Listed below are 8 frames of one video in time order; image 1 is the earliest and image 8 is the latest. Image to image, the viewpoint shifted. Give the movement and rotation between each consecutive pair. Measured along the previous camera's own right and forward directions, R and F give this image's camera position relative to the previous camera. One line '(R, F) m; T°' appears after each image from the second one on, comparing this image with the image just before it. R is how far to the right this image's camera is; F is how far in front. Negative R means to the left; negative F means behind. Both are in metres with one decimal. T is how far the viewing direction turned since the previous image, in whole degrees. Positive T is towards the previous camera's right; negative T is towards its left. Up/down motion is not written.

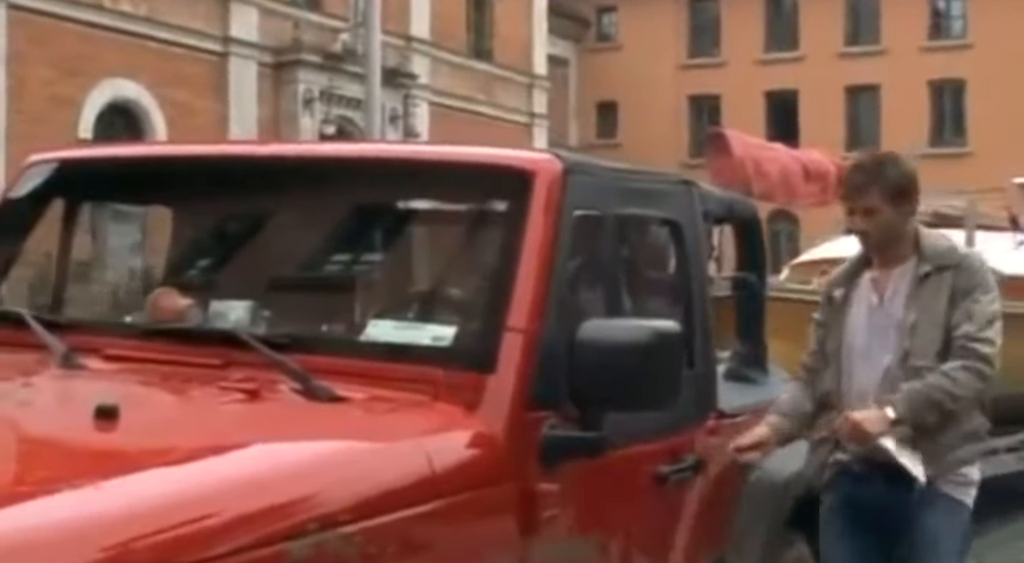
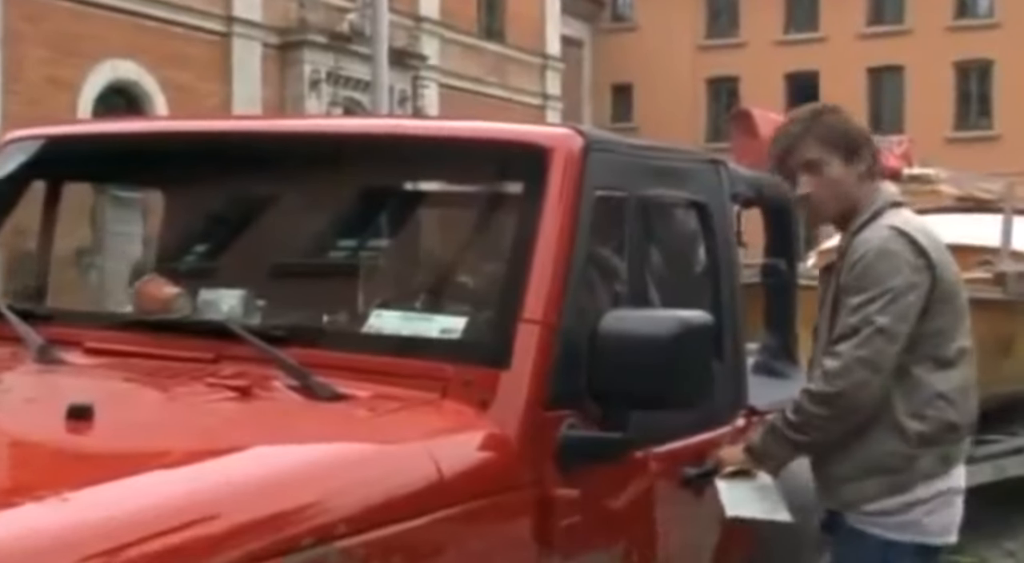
(0.0, +0.4) m; 0°
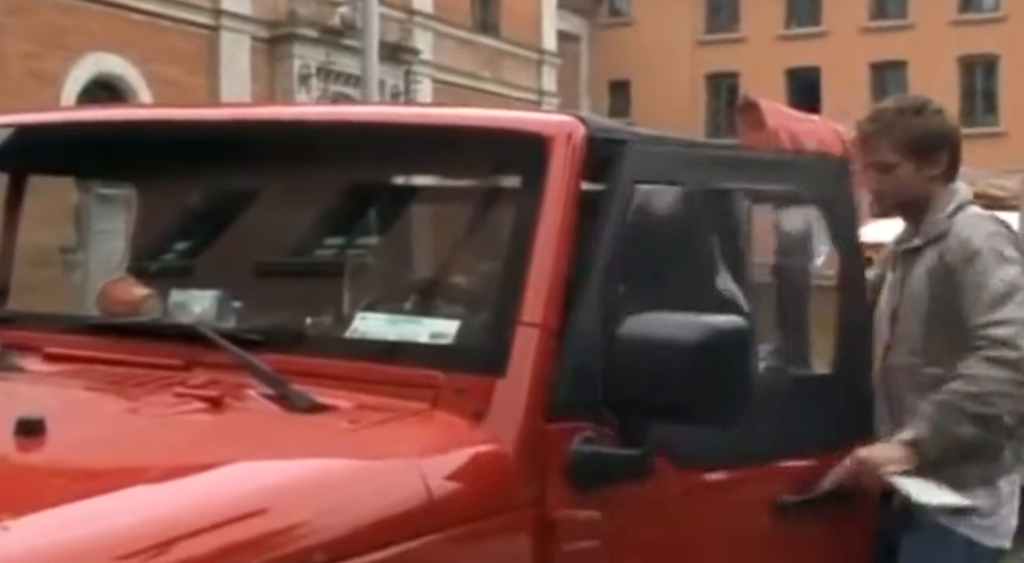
(0.0, +0.3) m; 0°
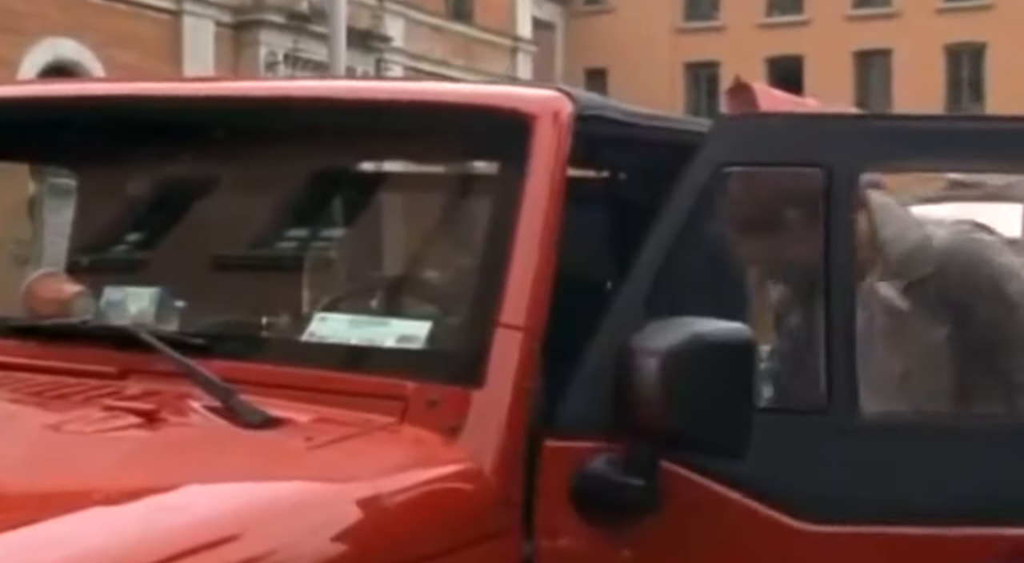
(0.0, +0.4) m; +1°
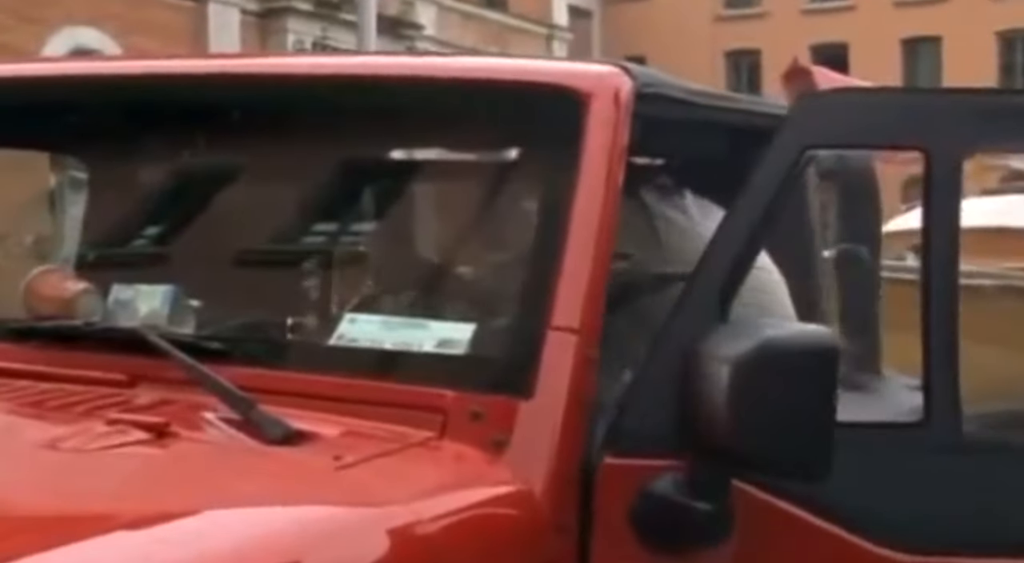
(0.0, +0.3) m; -1°
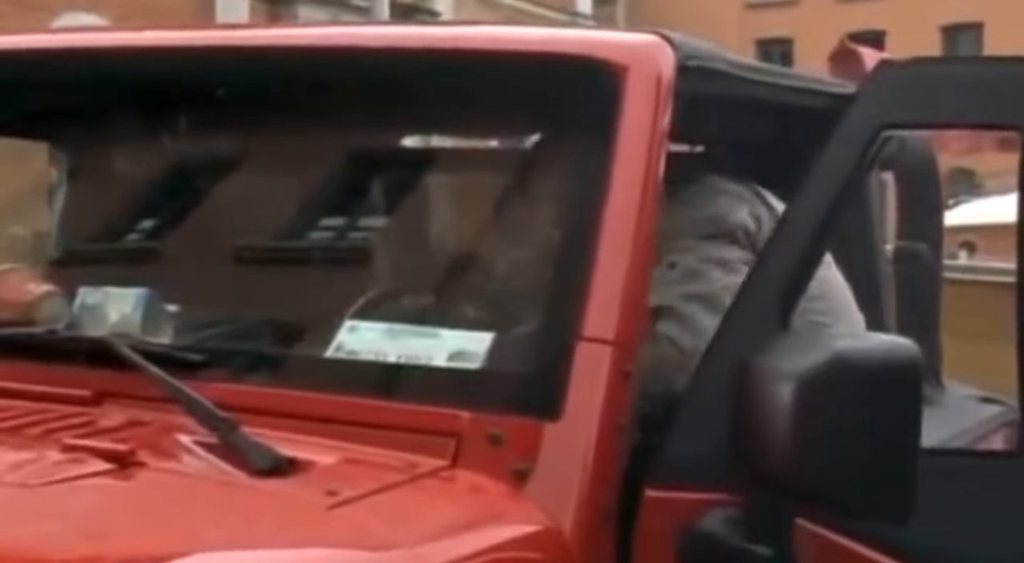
(0.0, +0.4) m; -1°
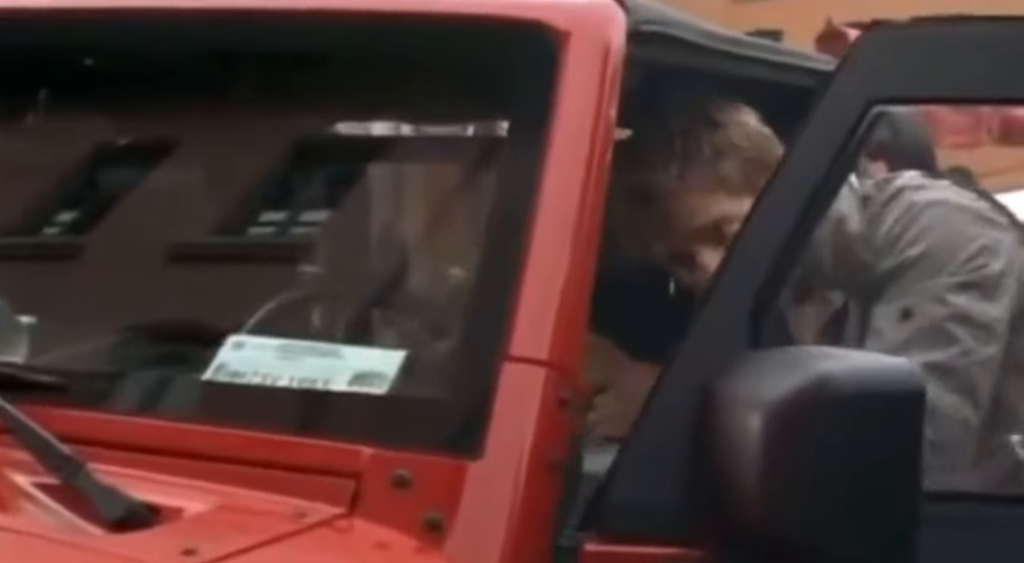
(+0.1, +0.4) m; 0°
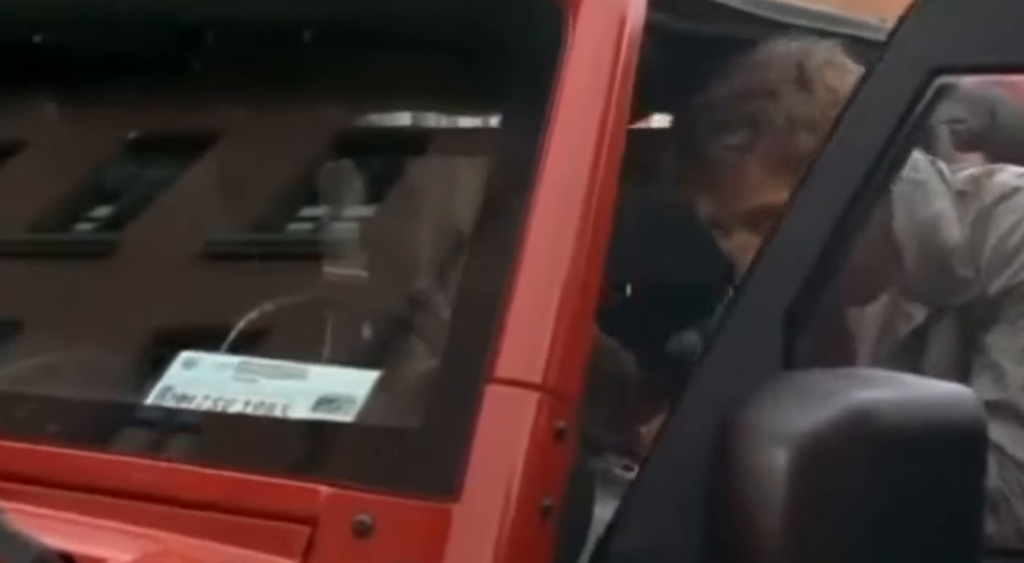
(+0.1, +0.3) m; -4°
